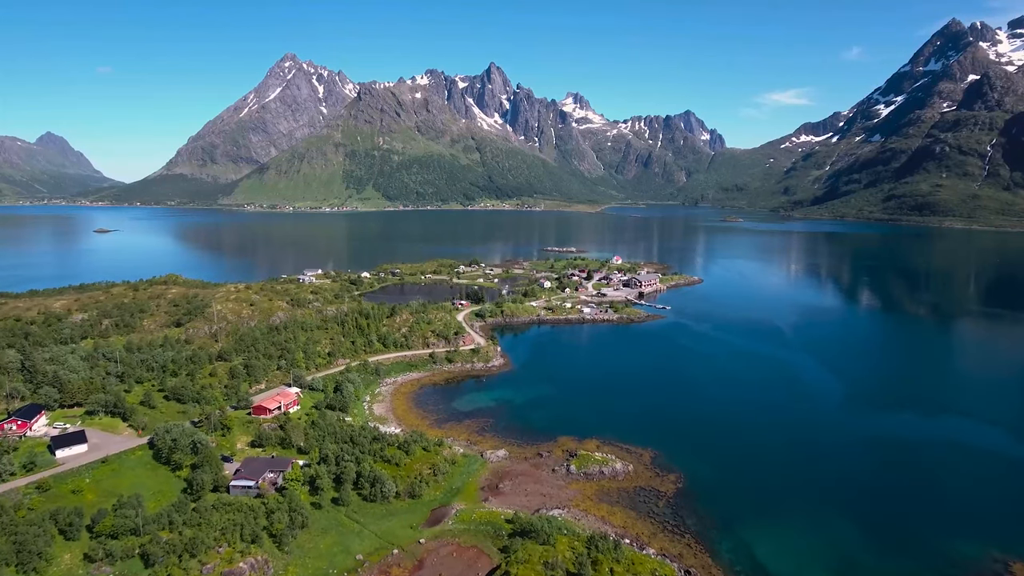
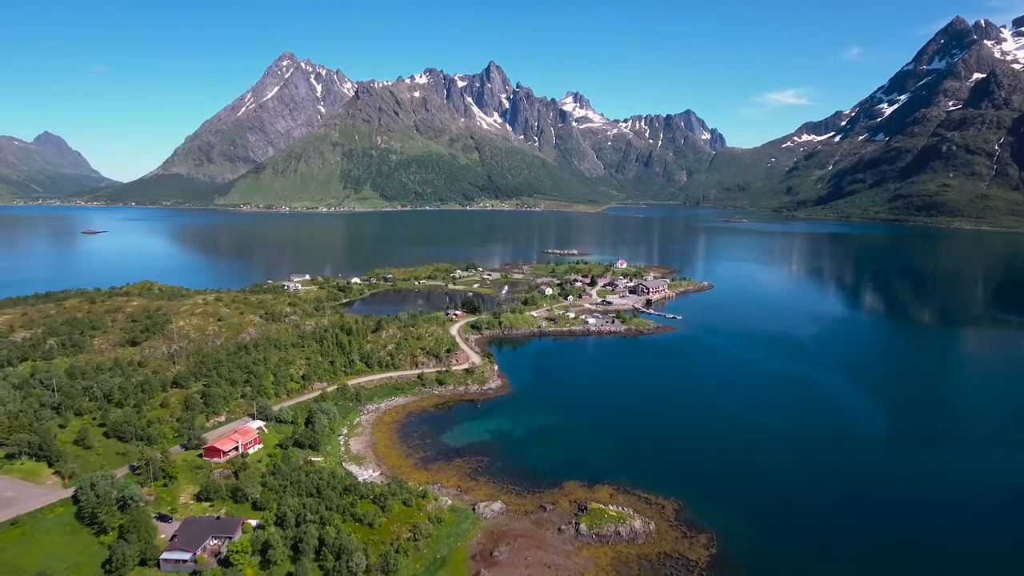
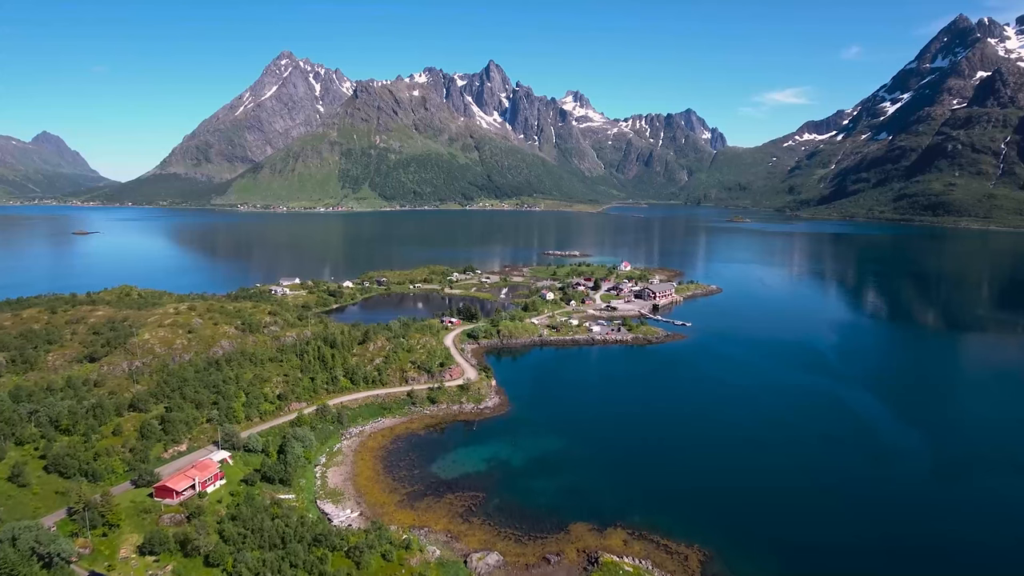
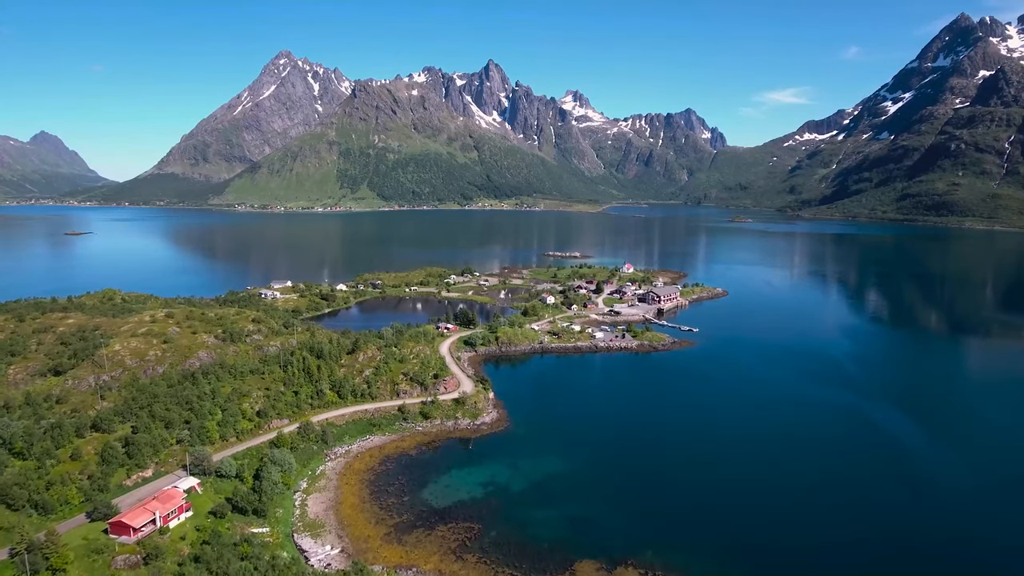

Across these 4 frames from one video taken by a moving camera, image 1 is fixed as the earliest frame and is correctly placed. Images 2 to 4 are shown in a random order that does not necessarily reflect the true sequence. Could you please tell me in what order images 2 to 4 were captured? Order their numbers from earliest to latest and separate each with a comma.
2, 3, 4
